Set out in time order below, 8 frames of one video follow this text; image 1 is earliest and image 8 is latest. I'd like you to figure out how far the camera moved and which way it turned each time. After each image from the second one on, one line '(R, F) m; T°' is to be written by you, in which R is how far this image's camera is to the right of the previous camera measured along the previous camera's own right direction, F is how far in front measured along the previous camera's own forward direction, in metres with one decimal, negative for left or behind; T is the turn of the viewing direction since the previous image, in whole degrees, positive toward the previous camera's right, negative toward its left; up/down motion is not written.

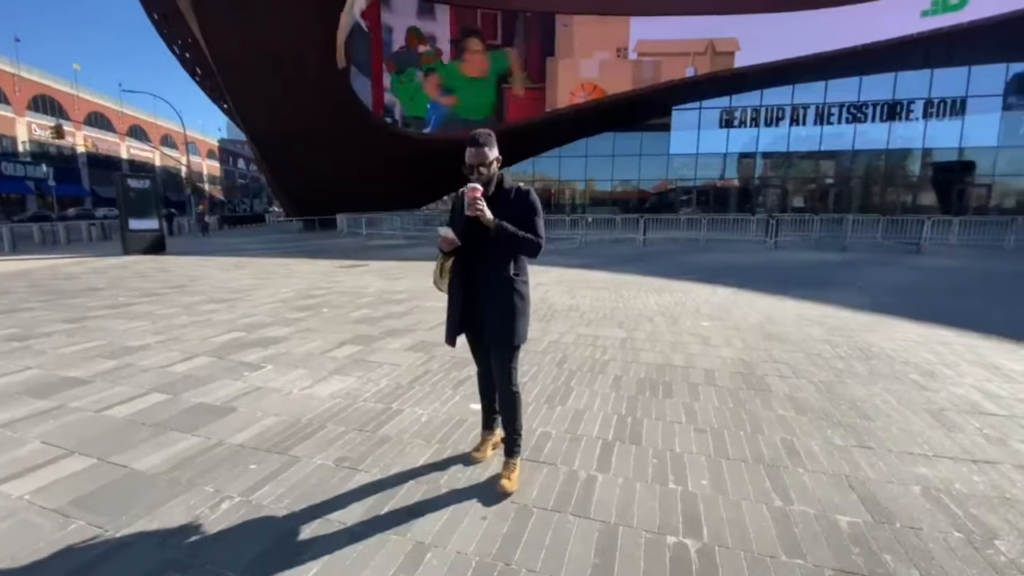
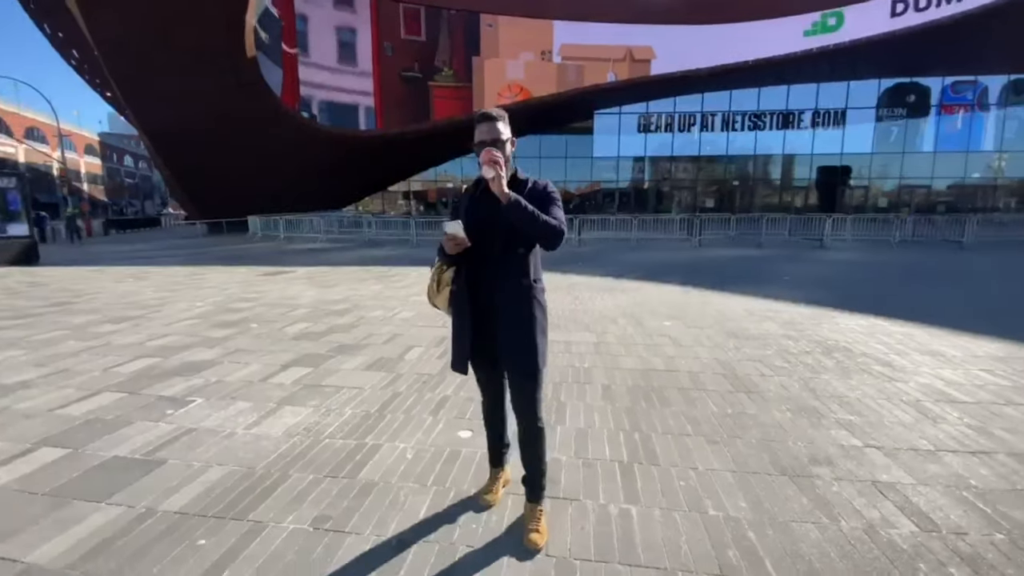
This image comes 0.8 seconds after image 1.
(-0.4, +0.4) m; +9°
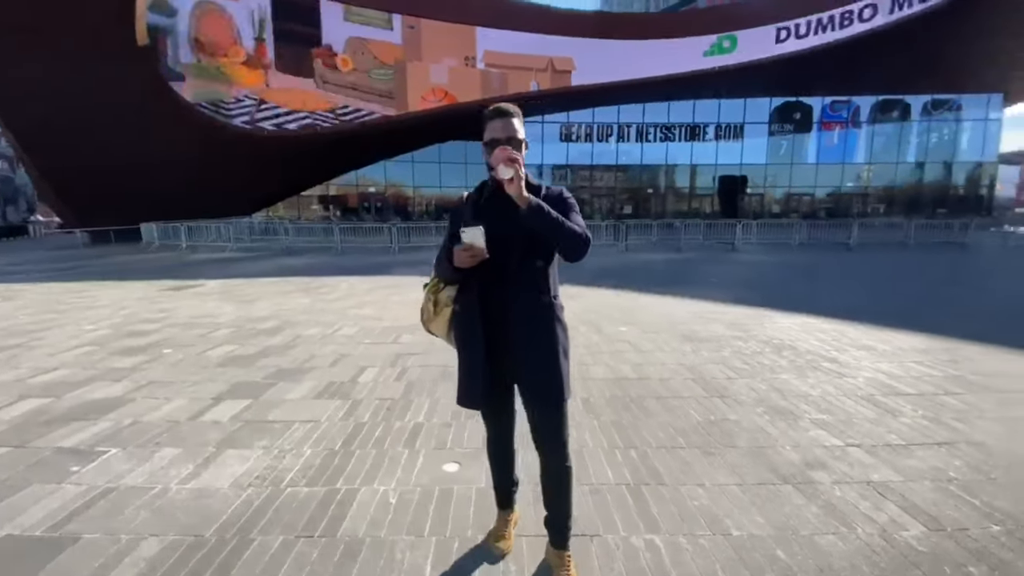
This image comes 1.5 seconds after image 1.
(-0.4, +0.3) m; +9°
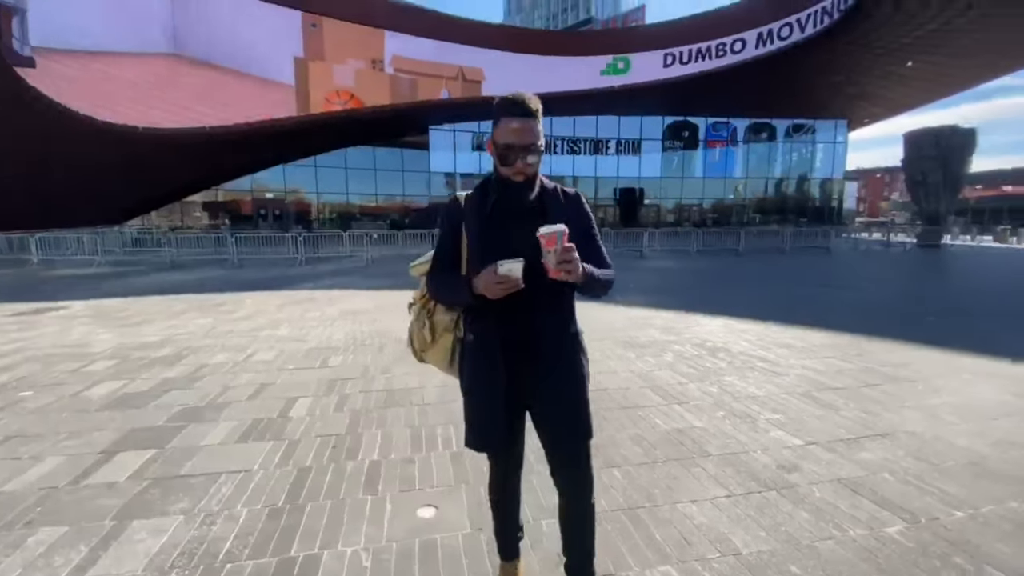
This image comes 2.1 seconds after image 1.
(-0.4, +0.3) m; +11°
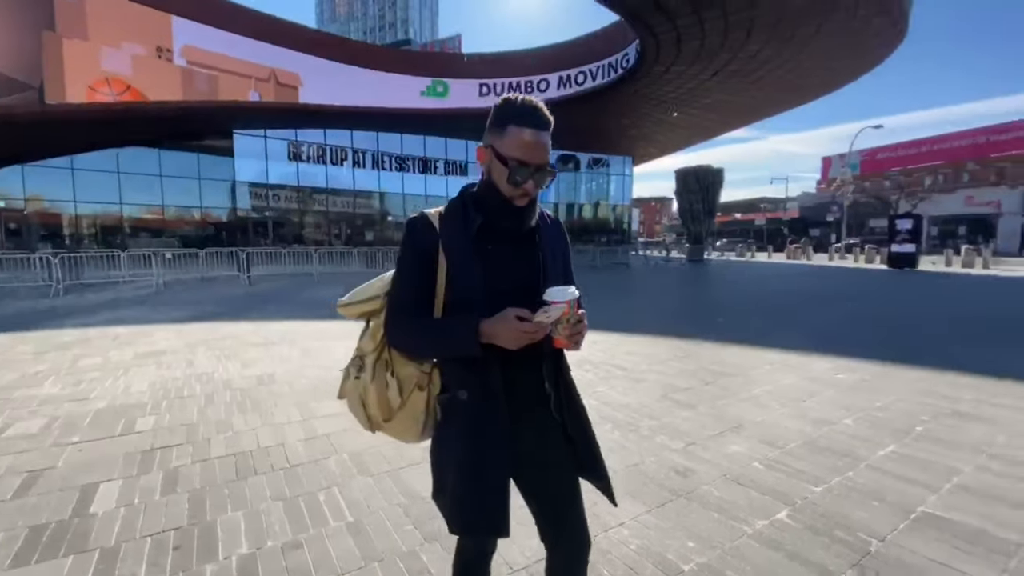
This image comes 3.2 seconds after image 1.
(-0.5, +0.4) m; +21°
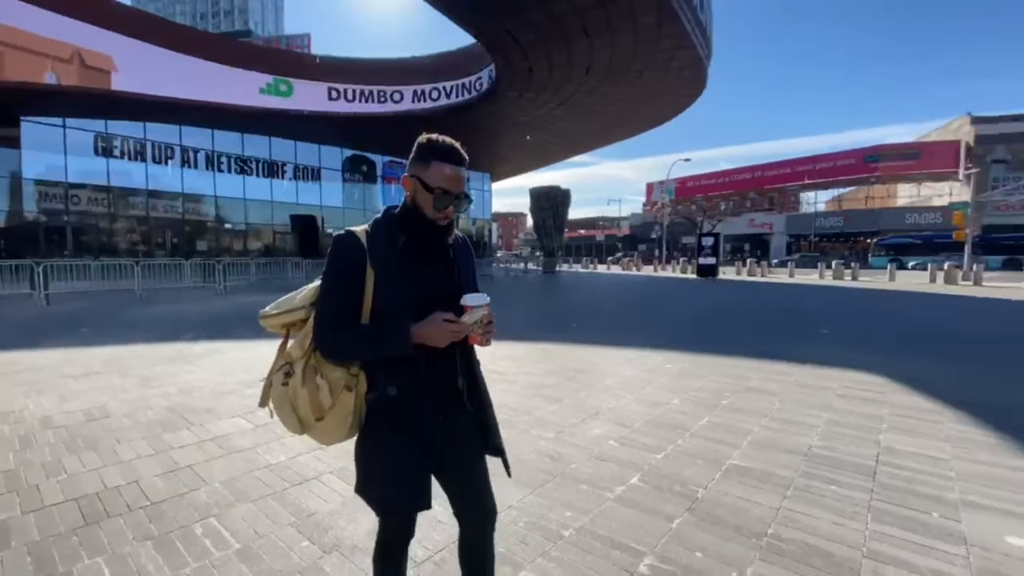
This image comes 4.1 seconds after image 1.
(-0.2, -0.2) m; +17°
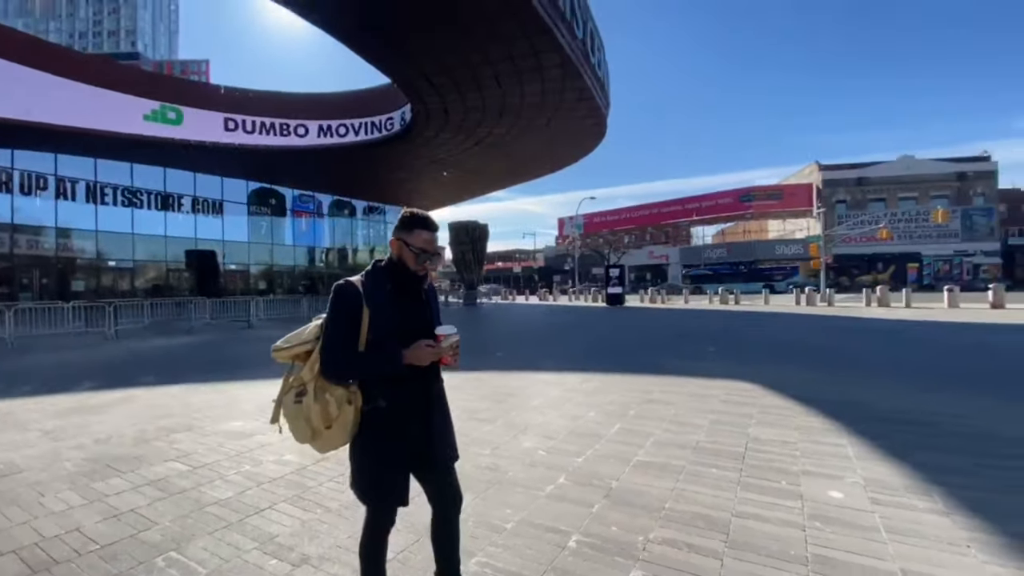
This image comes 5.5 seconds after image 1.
(-0.2, -0.6) m; +10°
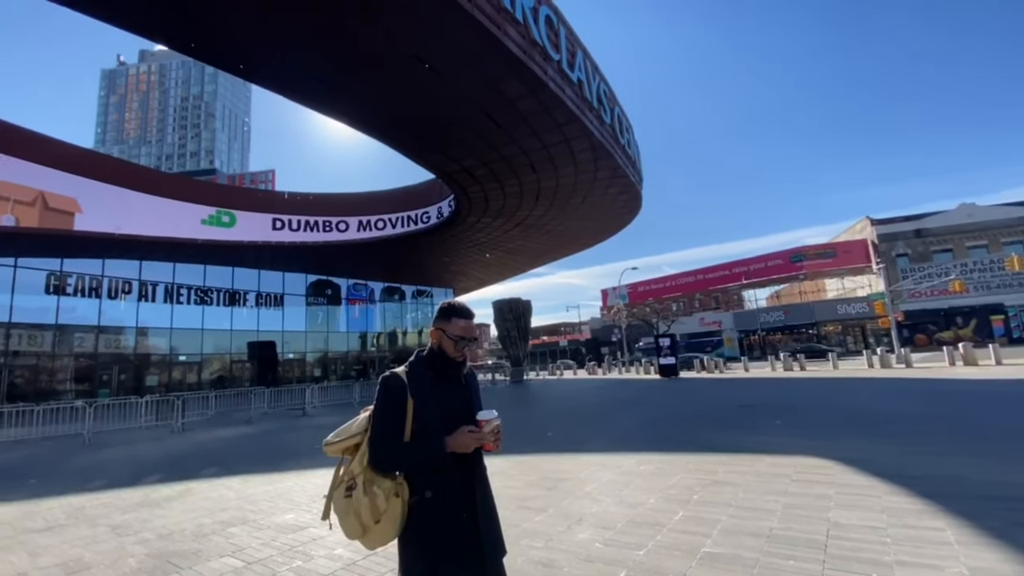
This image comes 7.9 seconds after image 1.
(0.0, -0.1) m; -5°
